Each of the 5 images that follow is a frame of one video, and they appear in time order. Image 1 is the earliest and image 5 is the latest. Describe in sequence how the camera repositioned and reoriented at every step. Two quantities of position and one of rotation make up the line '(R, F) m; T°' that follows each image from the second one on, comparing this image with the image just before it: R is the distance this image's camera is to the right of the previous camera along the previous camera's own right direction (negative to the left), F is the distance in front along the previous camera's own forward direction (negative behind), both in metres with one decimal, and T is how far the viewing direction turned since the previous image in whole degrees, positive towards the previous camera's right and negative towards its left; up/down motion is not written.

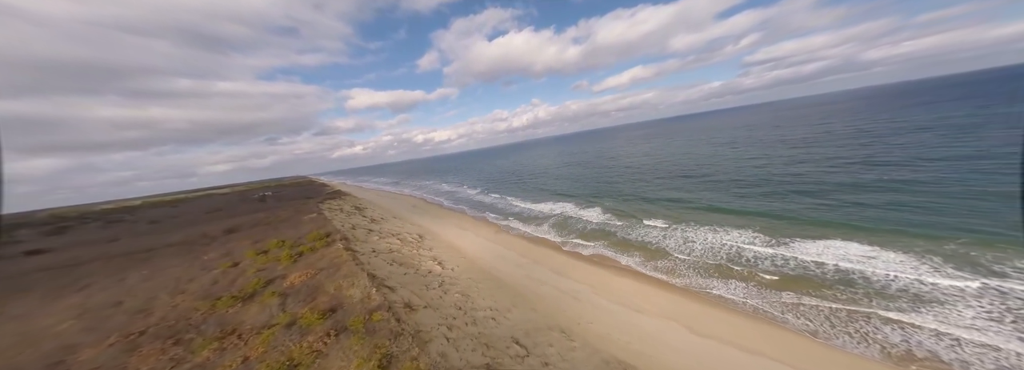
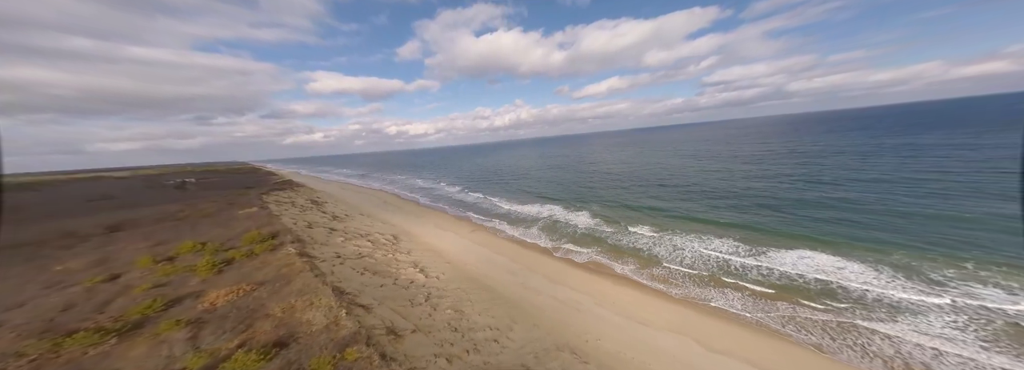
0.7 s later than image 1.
(-1.5, +1.7) m; +7°
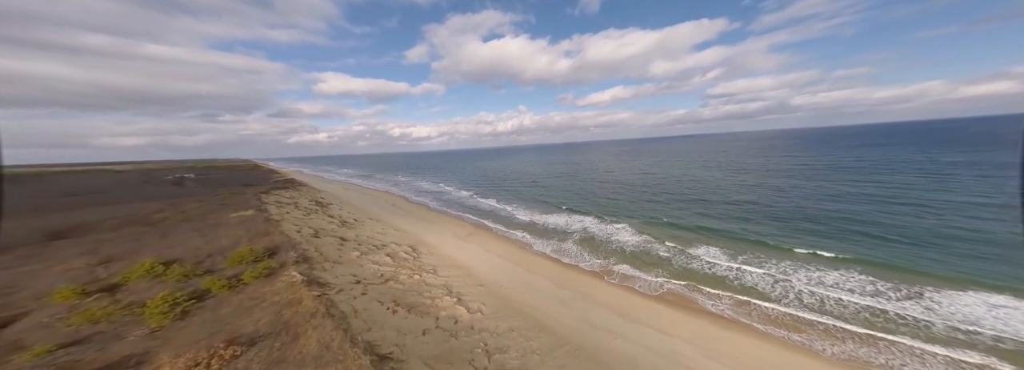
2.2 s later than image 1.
(-3.1, +3.0) m; 0°
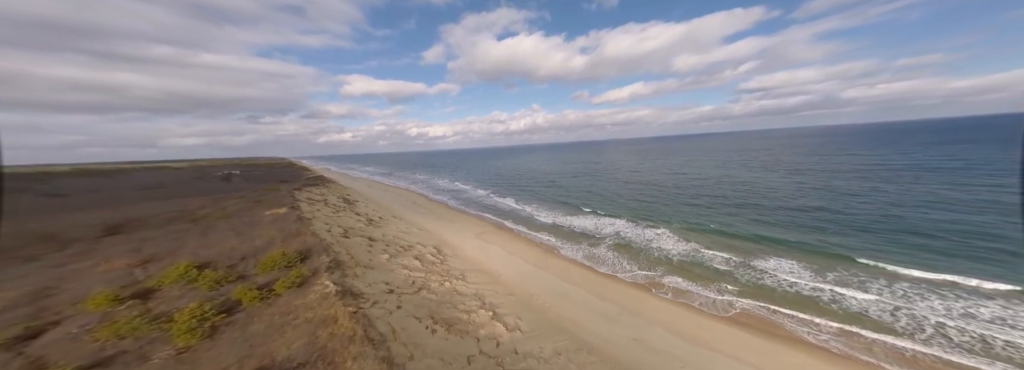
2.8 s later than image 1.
(-1.2, +1.2) m; -4°
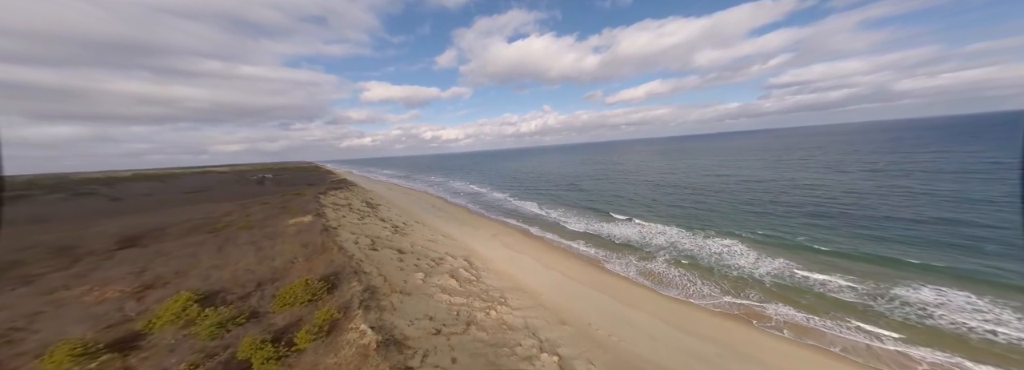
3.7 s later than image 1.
(-2.1, +2.4) m; -3°
